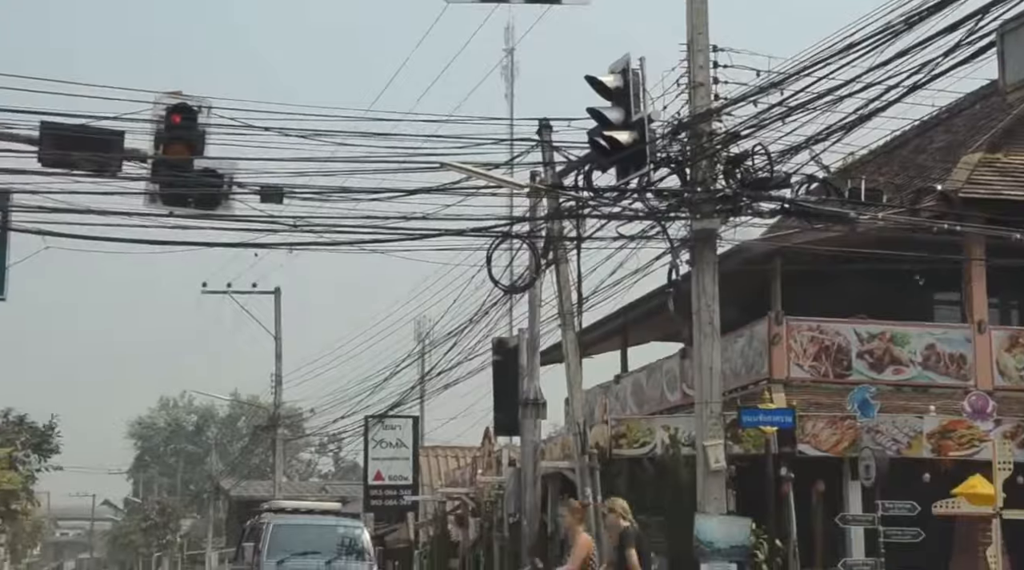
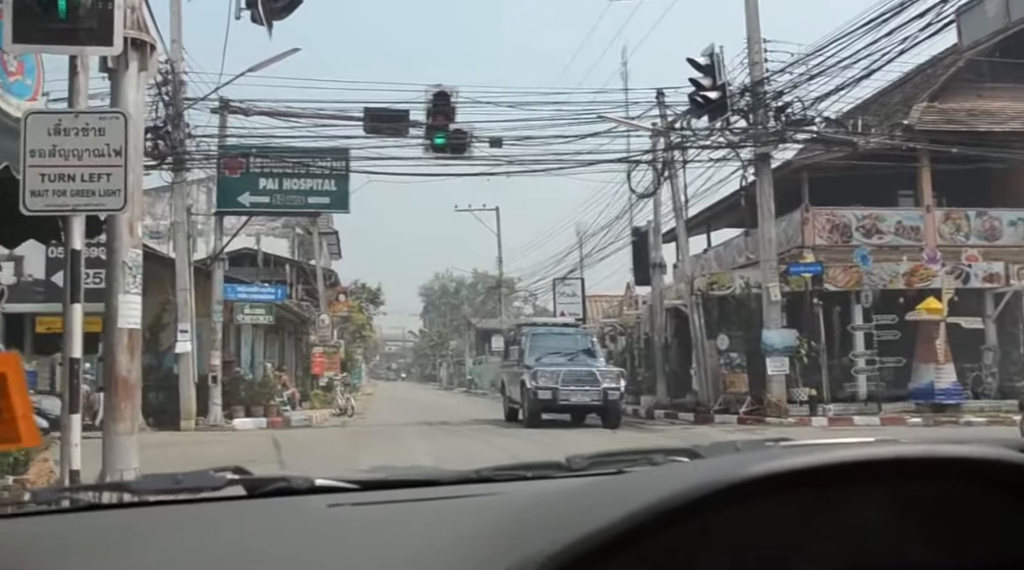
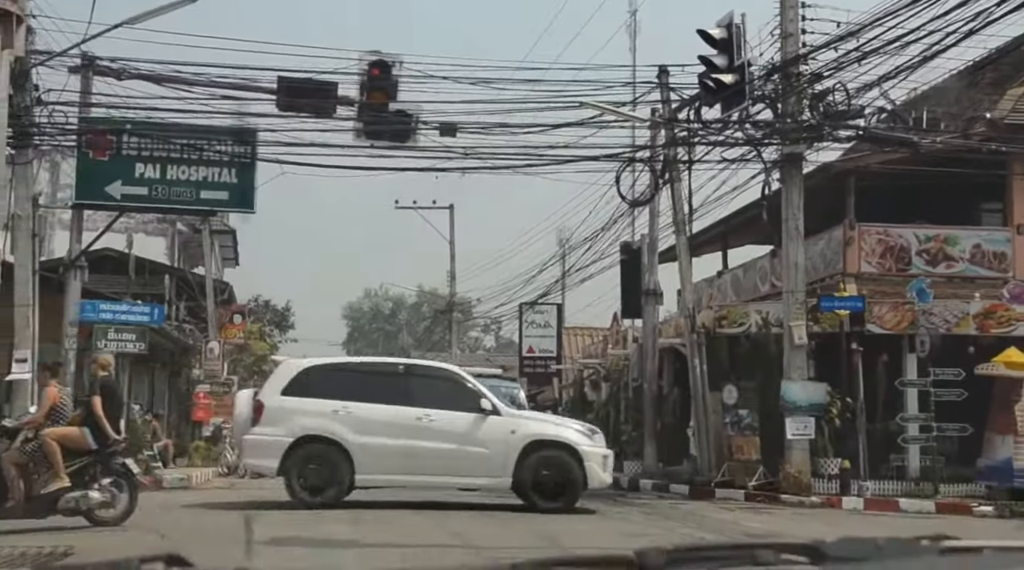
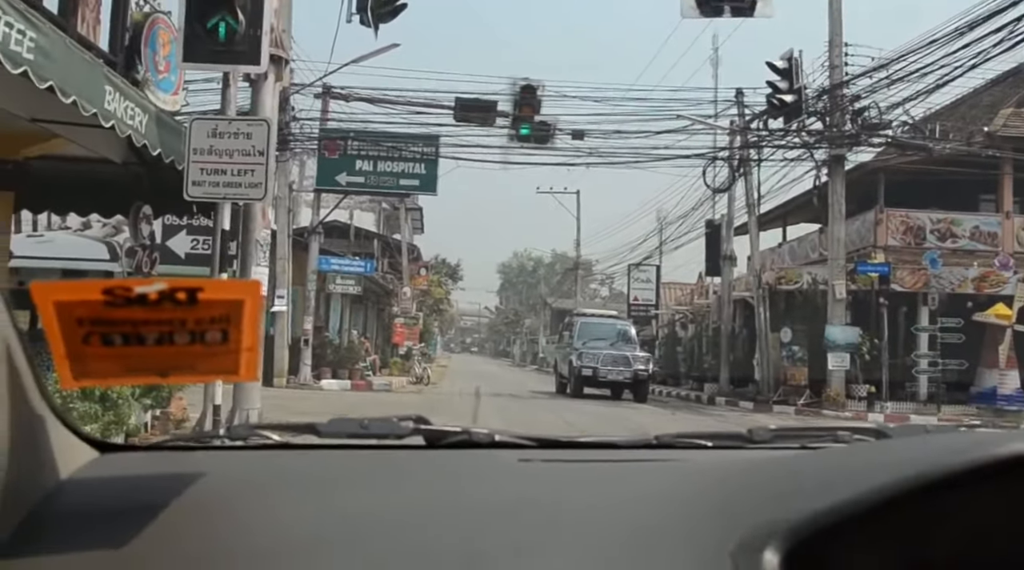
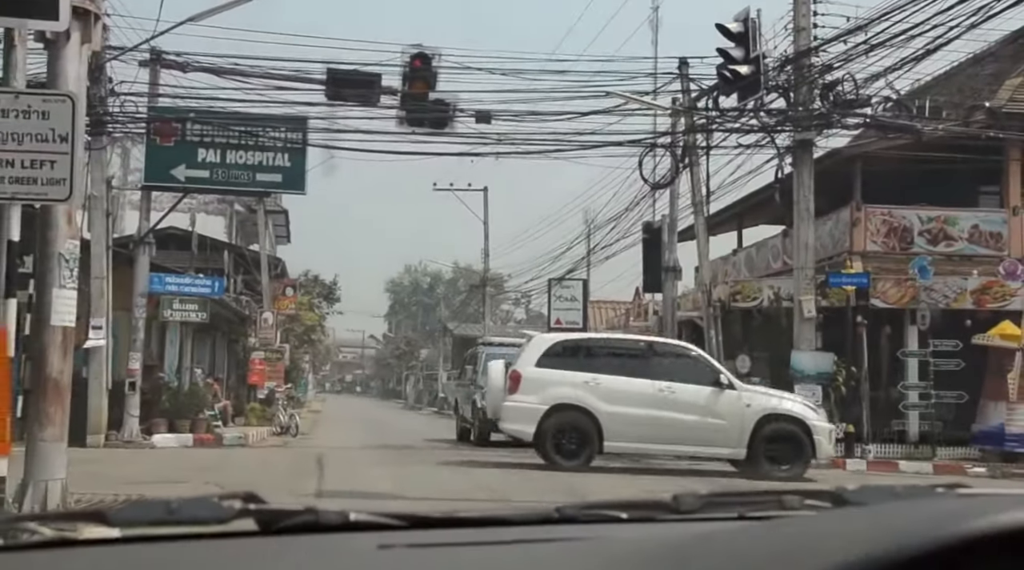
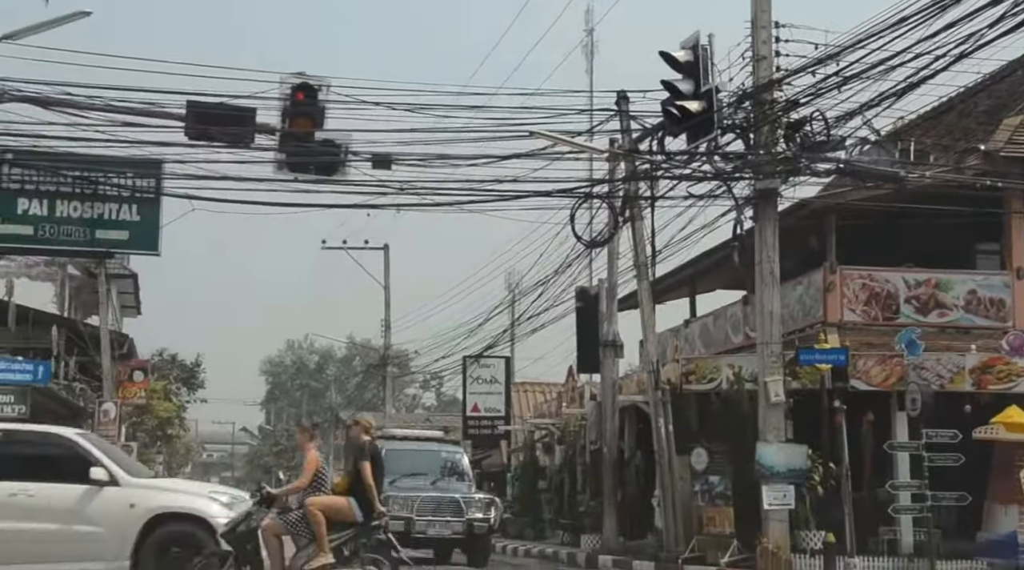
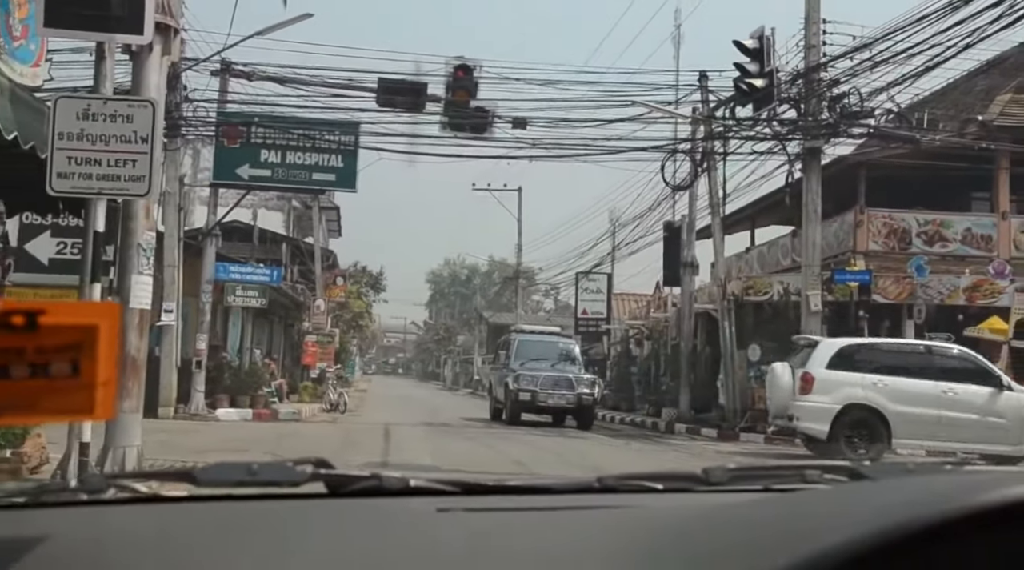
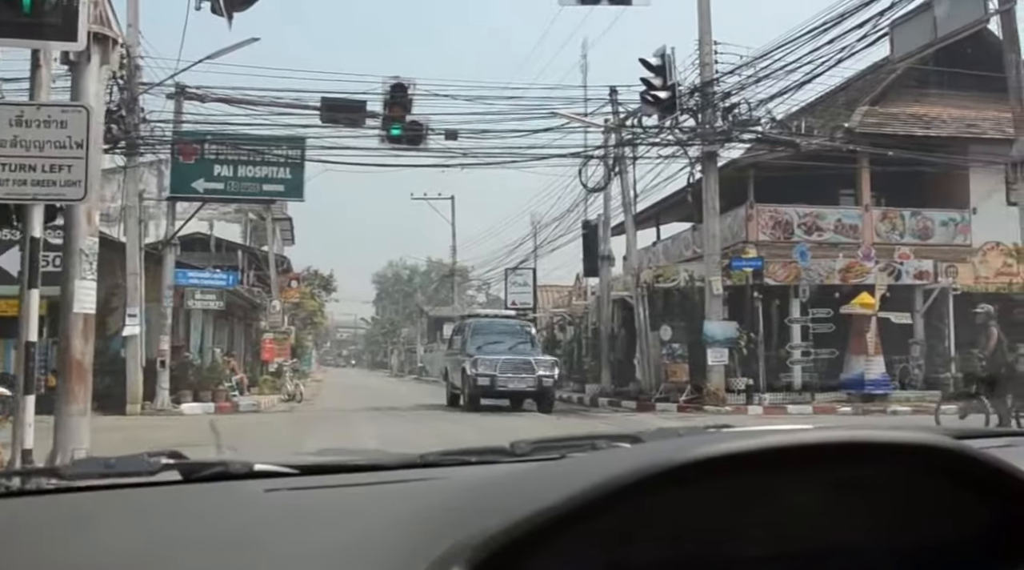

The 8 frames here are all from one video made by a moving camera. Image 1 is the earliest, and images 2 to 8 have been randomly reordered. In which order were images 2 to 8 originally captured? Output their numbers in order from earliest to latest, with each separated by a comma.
6, 3, 5, 7, 4, 8, 2
